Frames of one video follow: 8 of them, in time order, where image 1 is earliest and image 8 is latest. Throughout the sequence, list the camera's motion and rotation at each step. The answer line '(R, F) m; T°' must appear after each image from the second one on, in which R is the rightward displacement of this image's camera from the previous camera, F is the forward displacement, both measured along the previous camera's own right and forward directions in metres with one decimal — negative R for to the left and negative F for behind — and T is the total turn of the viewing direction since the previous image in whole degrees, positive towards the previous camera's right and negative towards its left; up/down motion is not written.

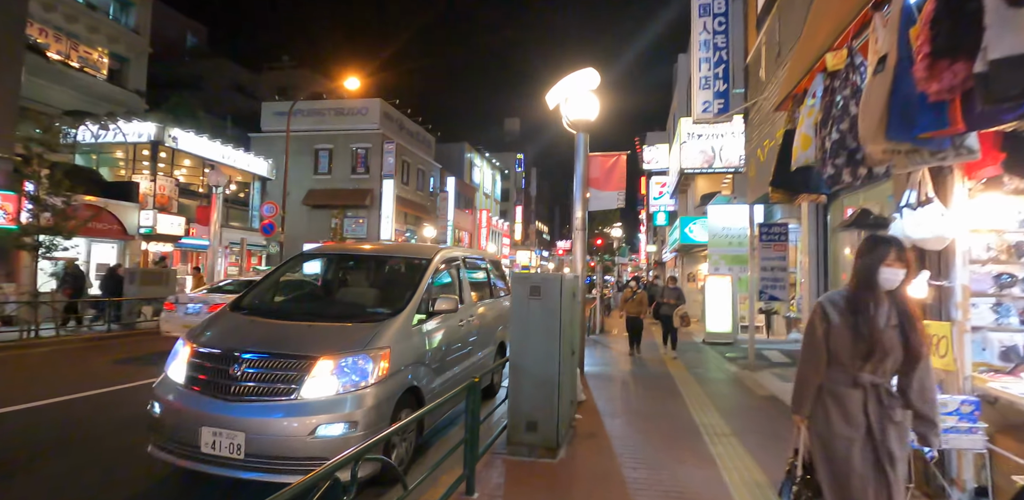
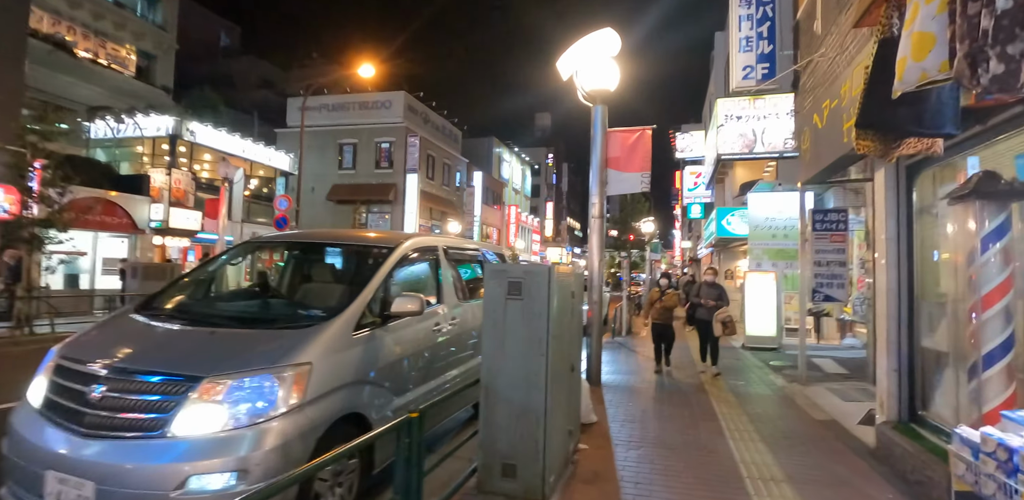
(+0.4, +1.3) m; -4°
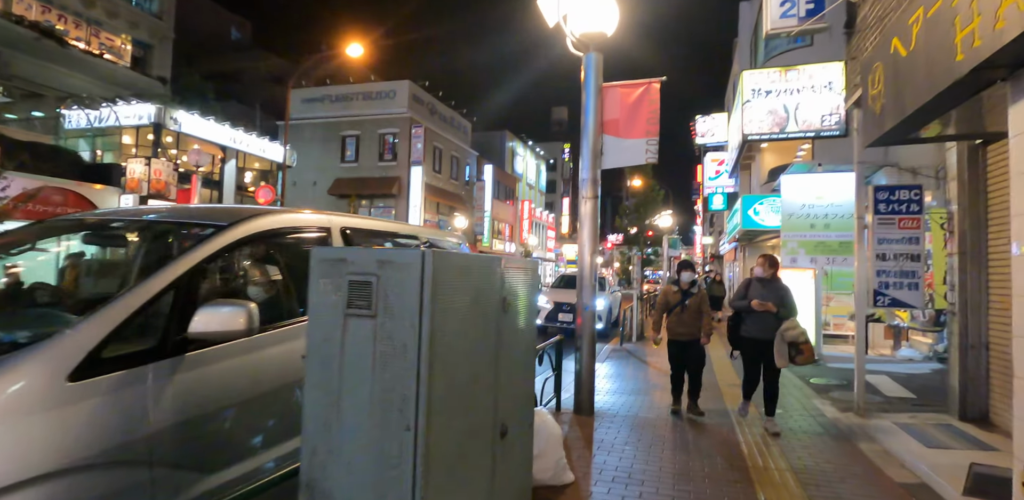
(+0.6, +1.9) m; -2°
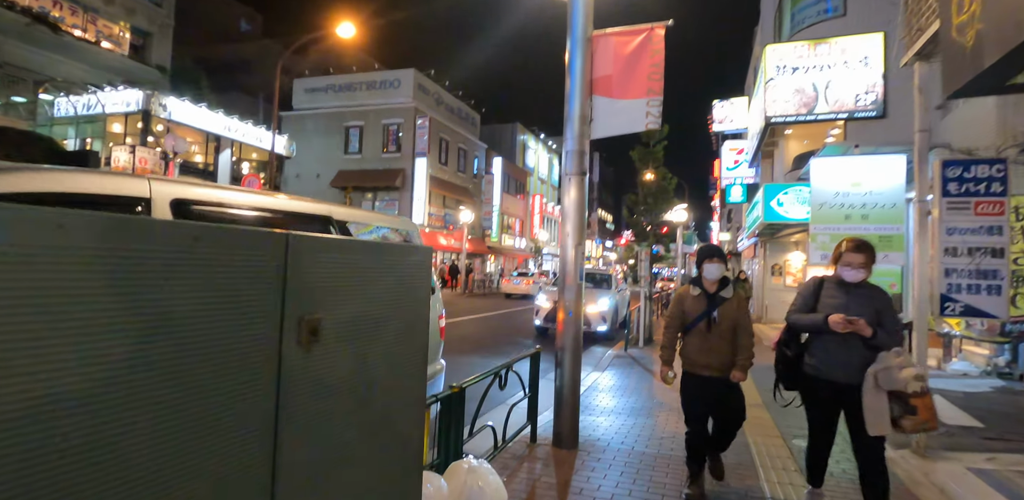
(+0.5, +1.3) m; -2°
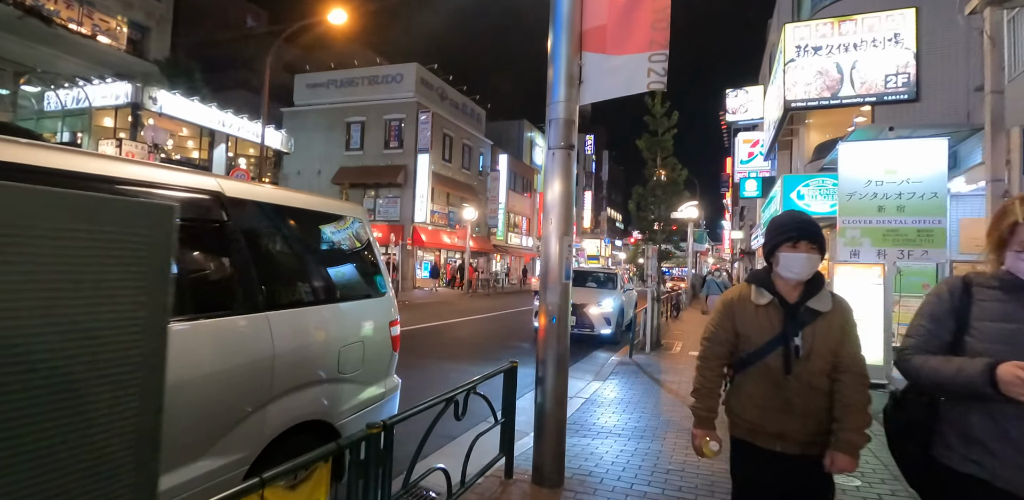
(+0.3, +1.0) m; -1°
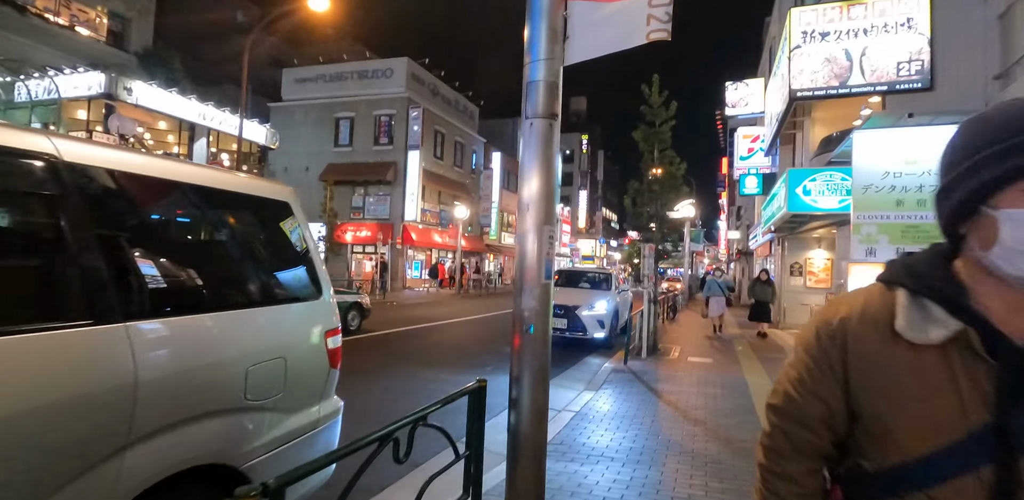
(+0.2, +0.8) m; 0°
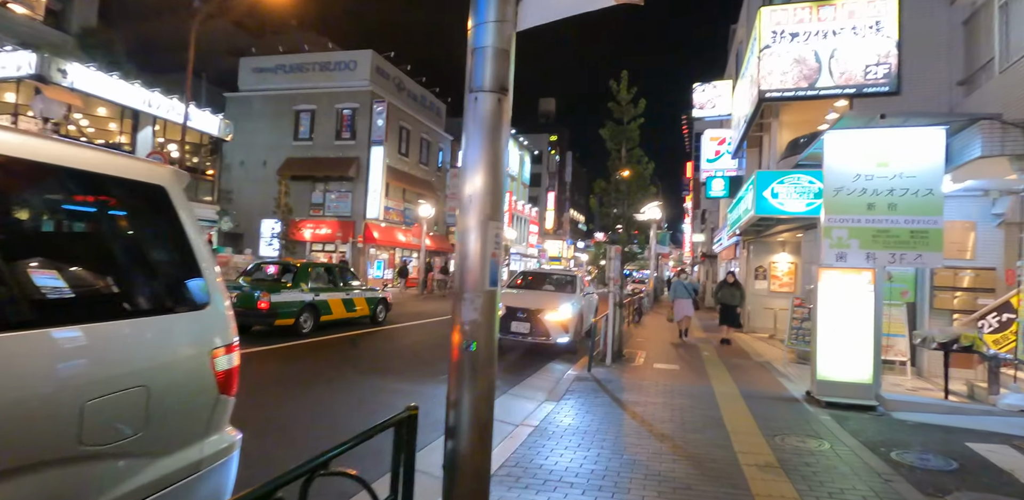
(+0.1, +0.6) m; +3°
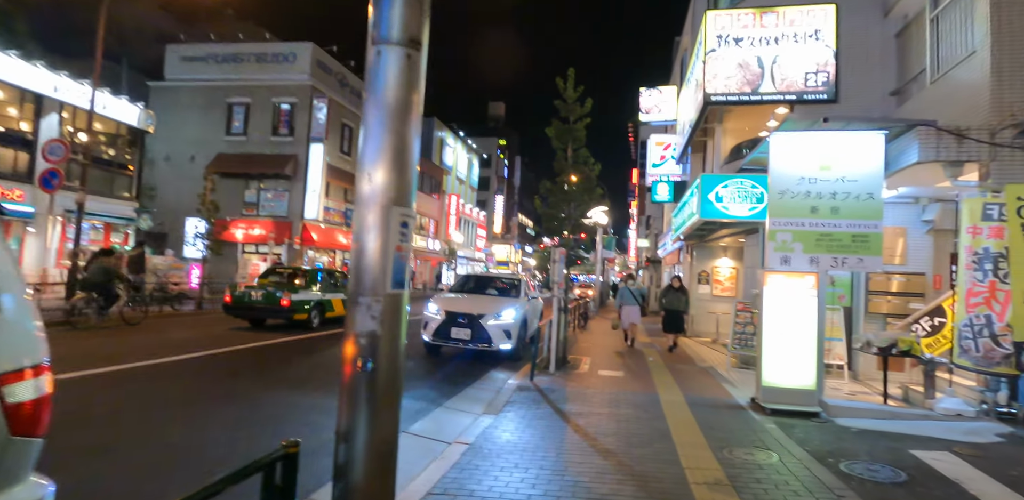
(+0.1, +0.5) m; +5°
